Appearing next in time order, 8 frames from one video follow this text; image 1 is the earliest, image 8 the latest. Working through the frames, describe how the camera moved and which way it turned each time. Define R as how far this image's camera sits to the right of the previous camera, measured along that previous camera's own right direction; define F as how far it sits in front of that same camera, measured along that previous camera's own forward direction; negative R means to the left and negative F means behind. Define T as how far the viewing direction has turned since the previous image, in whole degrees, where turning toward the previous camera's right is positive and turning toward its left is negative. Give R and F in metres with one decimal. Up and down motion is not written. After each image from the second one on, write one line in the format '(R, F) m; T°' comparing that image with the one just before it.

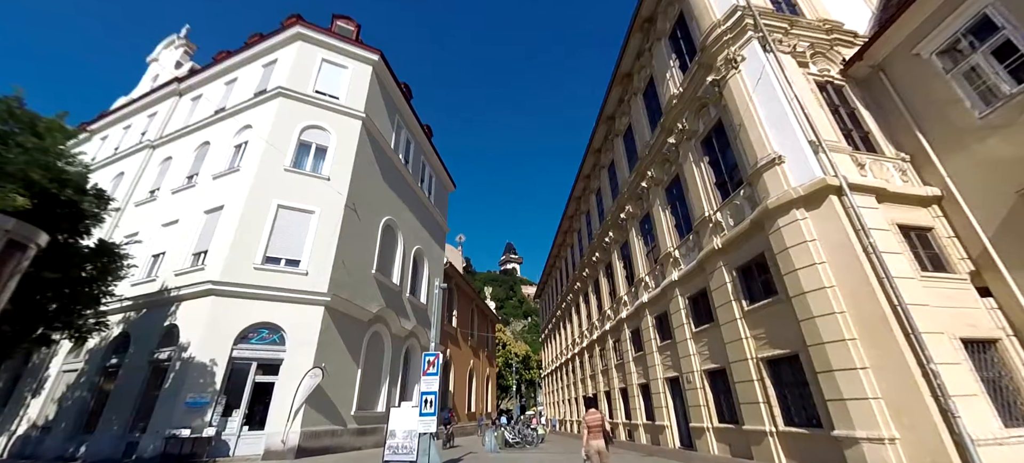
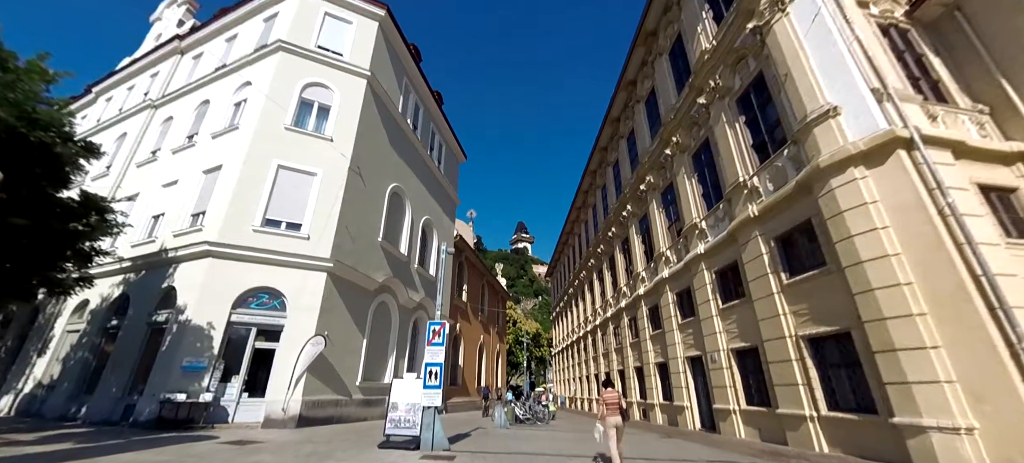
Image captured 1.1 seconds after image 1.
(-0.1, +0.9) m; -2°
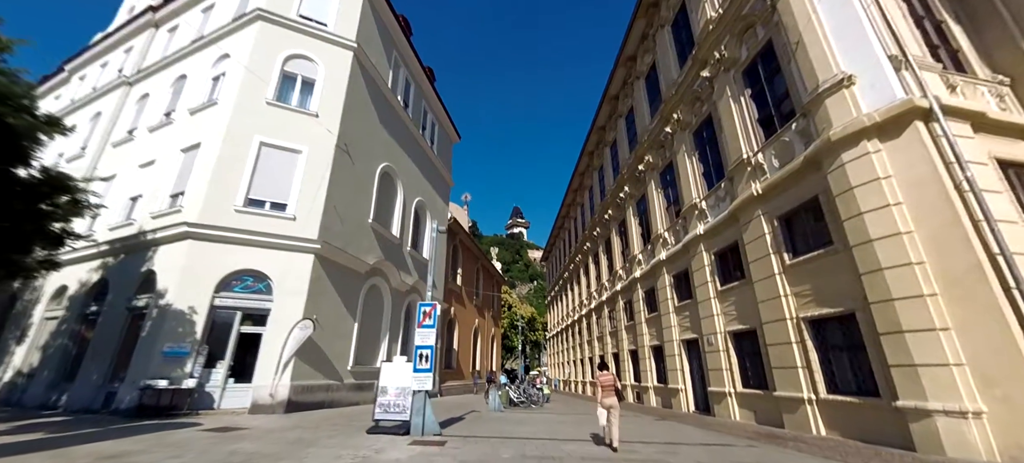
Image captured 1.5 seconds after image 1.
(0.0, +0.4) m; +1°
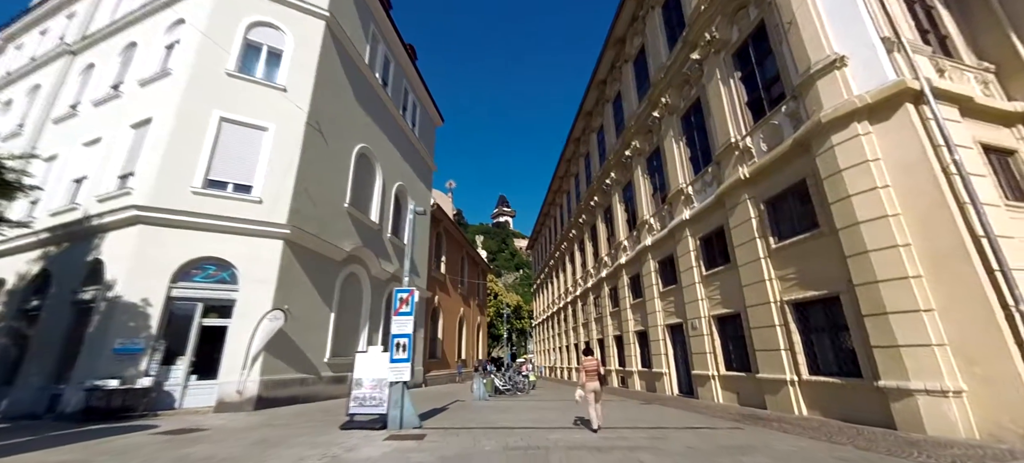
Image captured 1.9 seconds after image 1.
(+0.1, +0.3) m; +2°
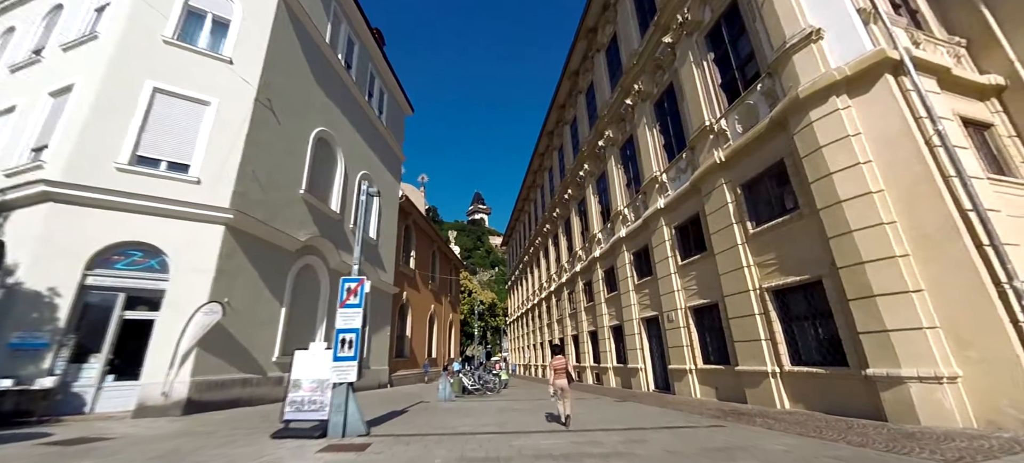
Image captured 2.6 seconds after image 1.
(+0.2, +0.8) m; +3°
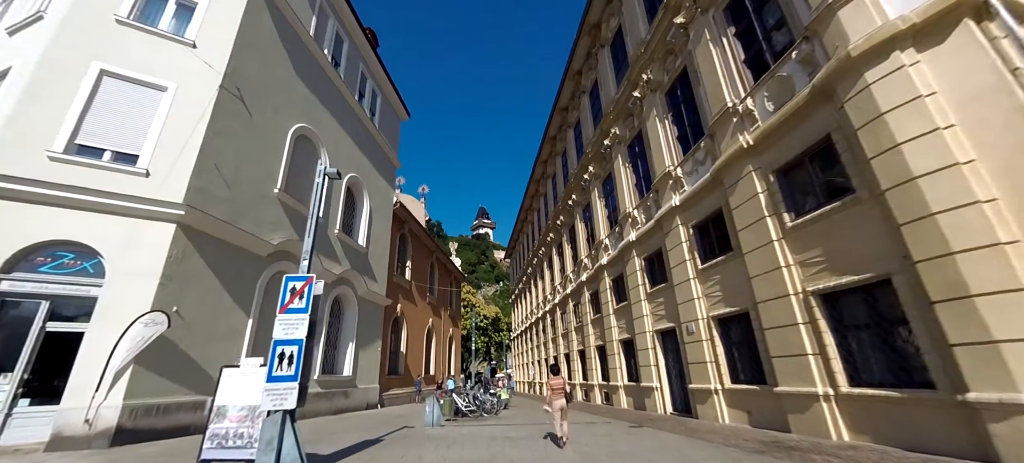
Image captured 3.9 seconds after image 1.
(+0.2, +1.3) m; -1°
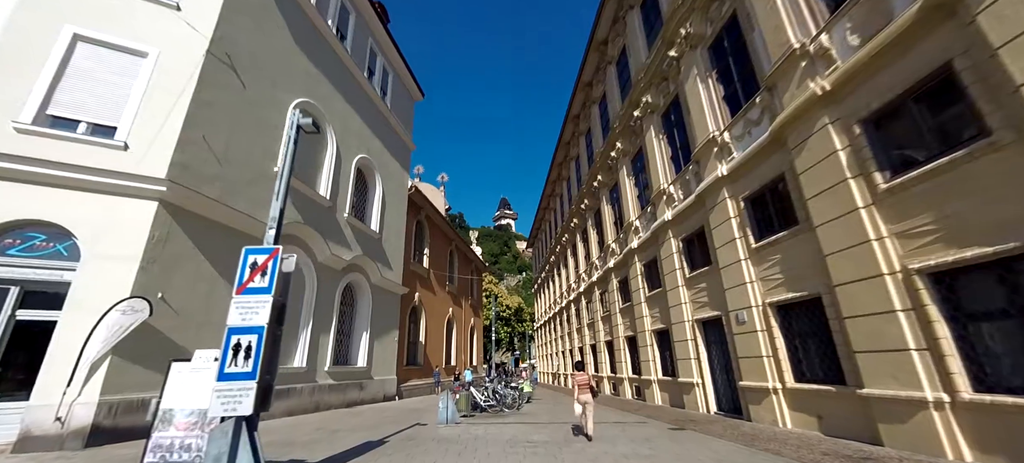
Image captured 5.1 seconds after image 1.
(+0.1, +1.2) m; -3°
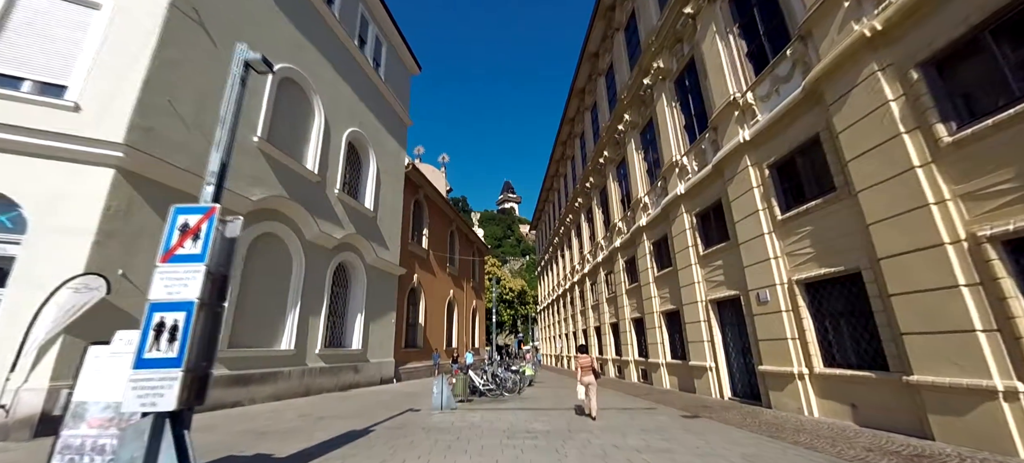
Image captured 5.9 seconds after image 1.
(+0.1, +0.8) m; -1°
